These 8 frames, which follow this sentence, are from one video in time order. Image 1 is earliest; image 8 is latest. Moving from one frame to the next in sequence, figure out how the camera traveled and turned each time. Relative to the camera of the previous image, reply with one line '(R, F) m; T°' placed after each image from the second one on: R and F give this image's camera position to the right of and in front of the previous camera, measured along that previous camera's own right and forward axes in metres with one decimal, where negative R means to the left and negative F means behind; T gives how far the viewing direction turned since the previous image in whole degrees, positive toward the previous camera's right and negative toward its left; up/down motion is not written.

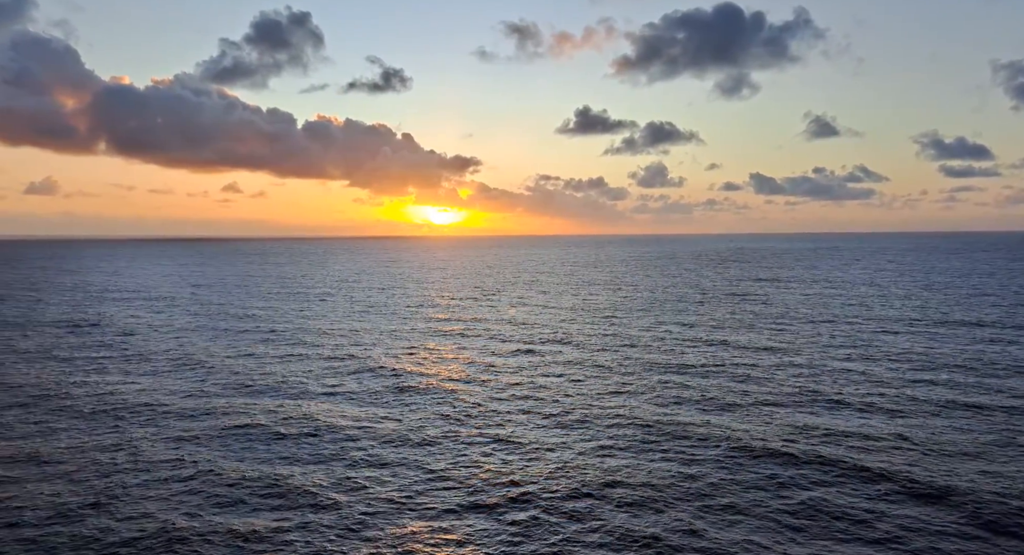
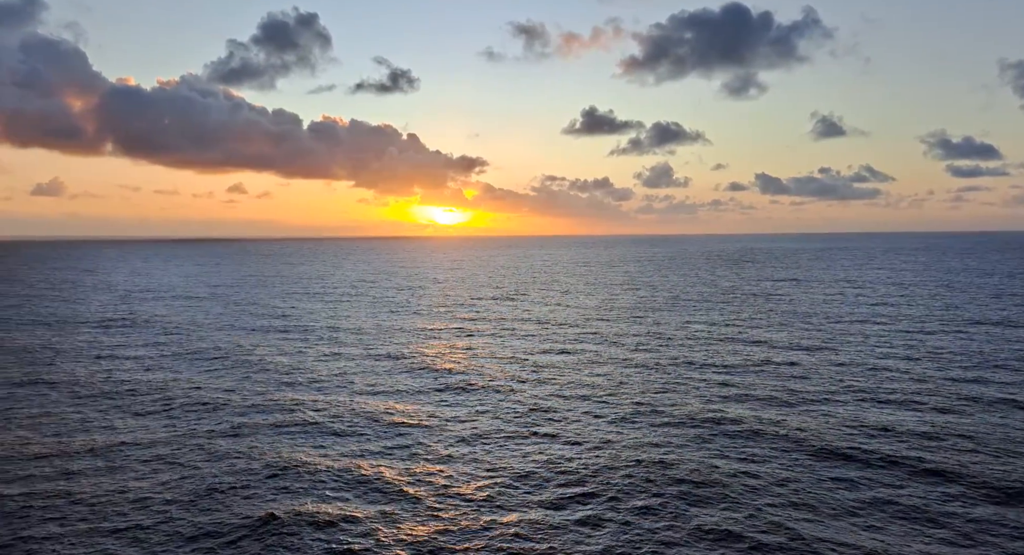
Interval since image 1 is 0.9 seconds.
(-2.4, 0.0) m; 0°
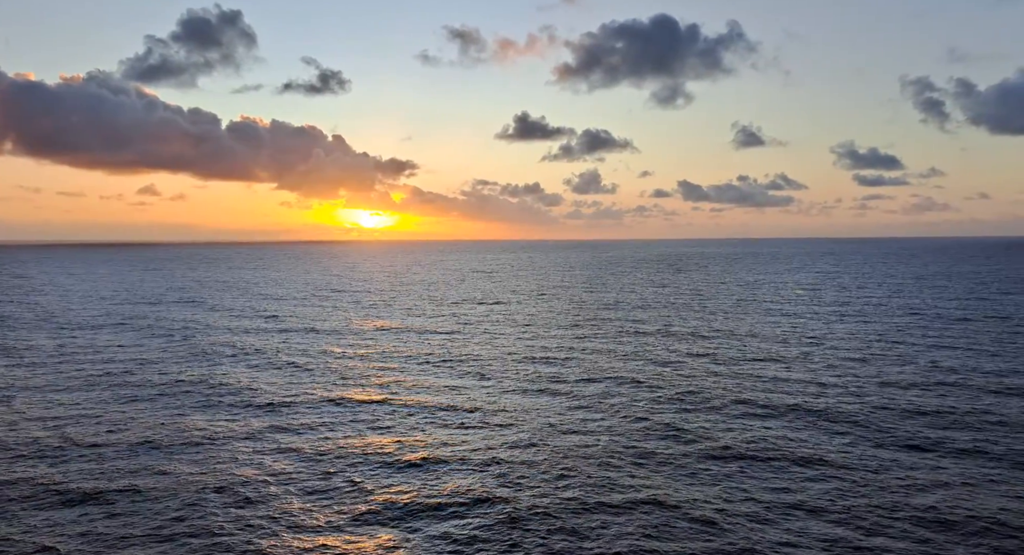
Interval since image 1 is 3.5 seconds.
(-6.5, -0.1) m; +6°
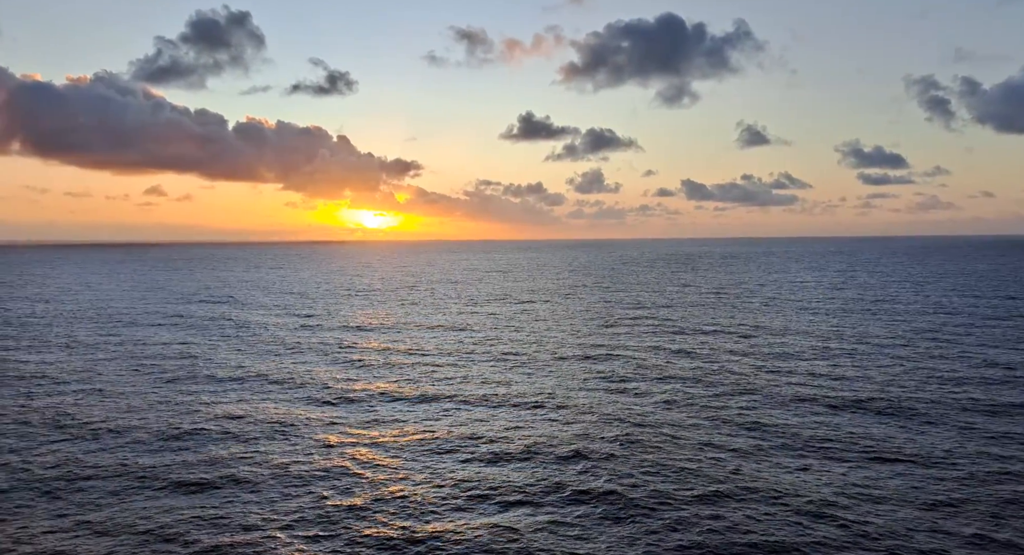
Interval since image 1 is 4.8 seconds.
(-3.2, -1.0) m; 0°
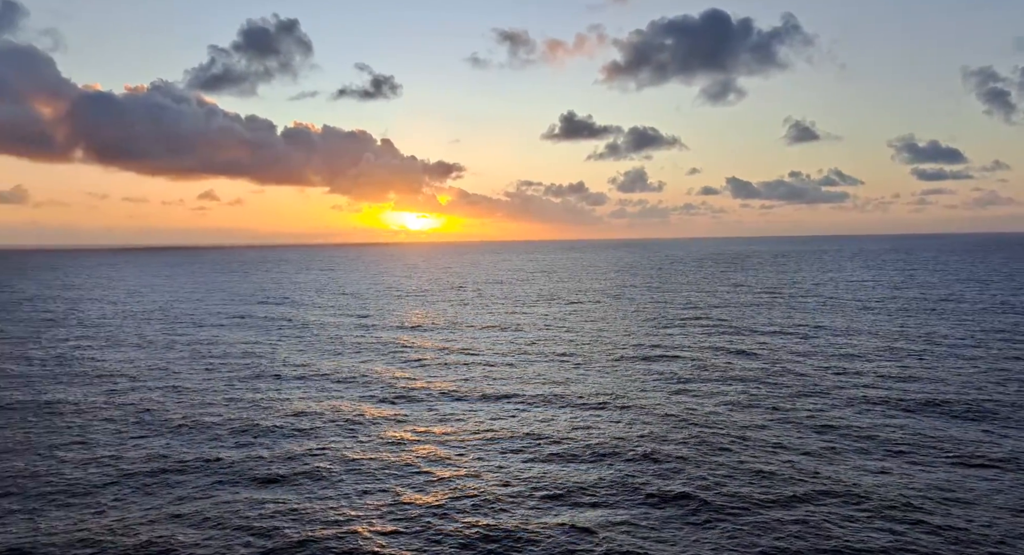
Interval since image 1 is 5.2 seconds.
(-1.1, -0.3) m; -3°
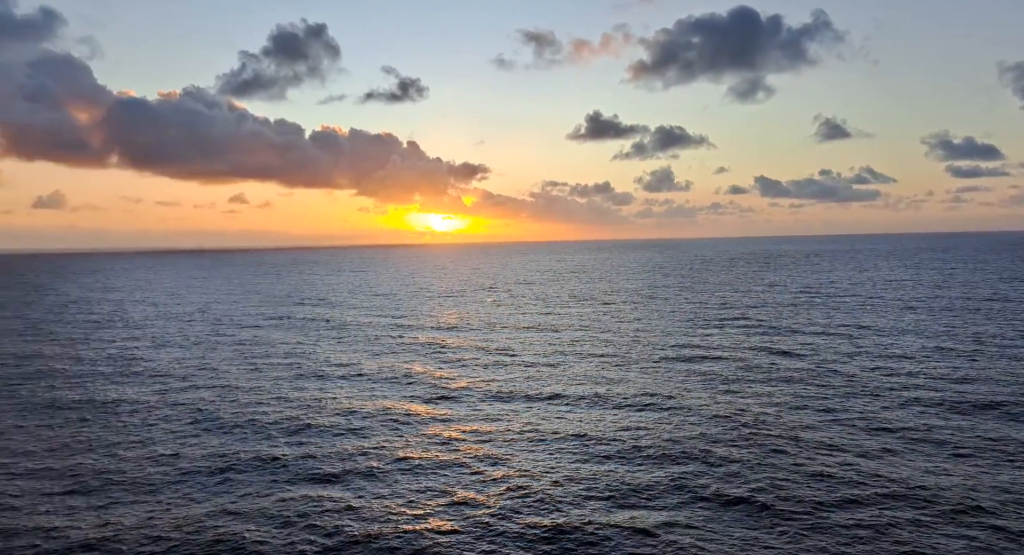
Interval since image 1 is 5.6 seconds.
(-1.1, -0.2) m; -2°
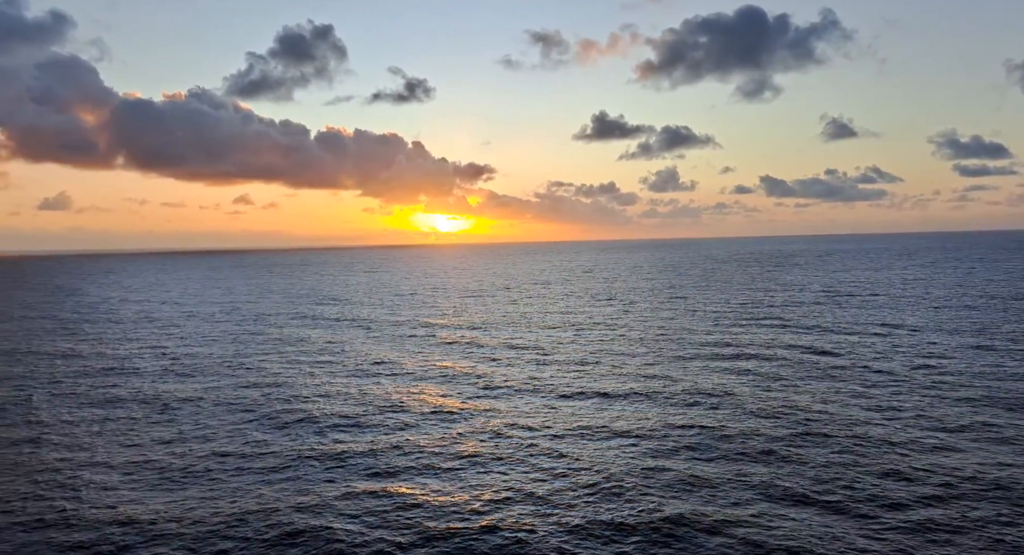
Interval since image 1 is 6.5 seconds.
(-2.6, -0.3) m; 0°
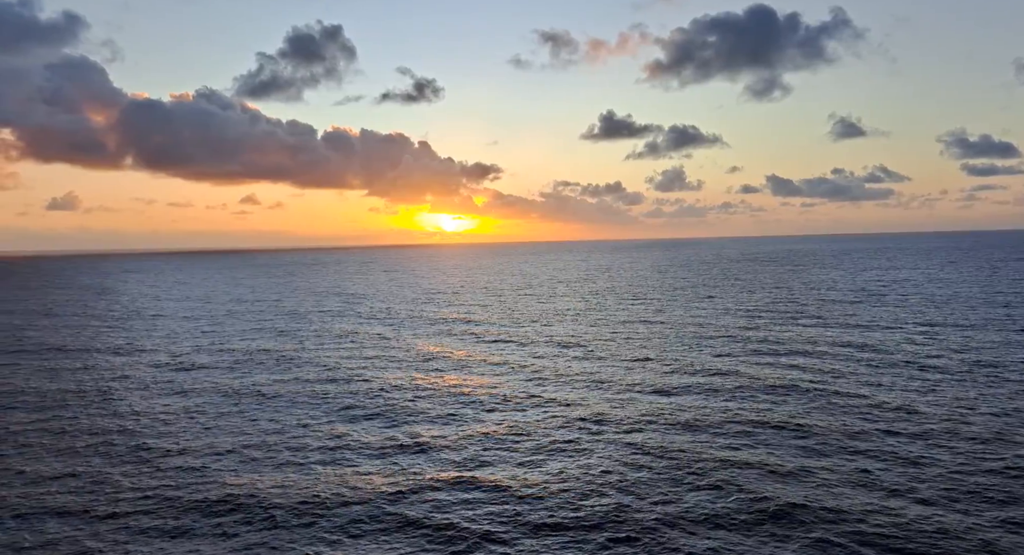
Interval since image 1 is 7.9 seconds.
(-4.0, -0.7) m; 0°
